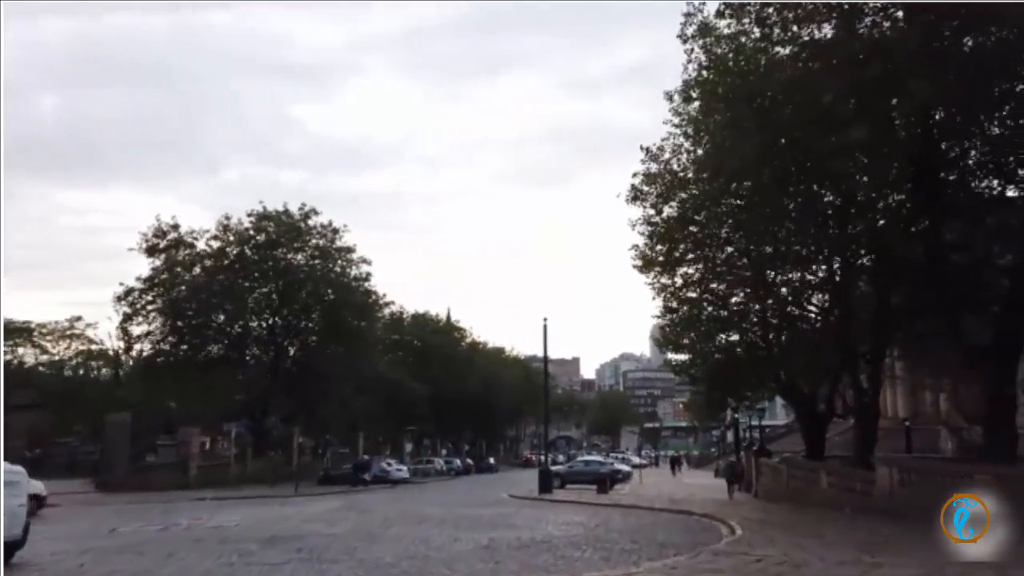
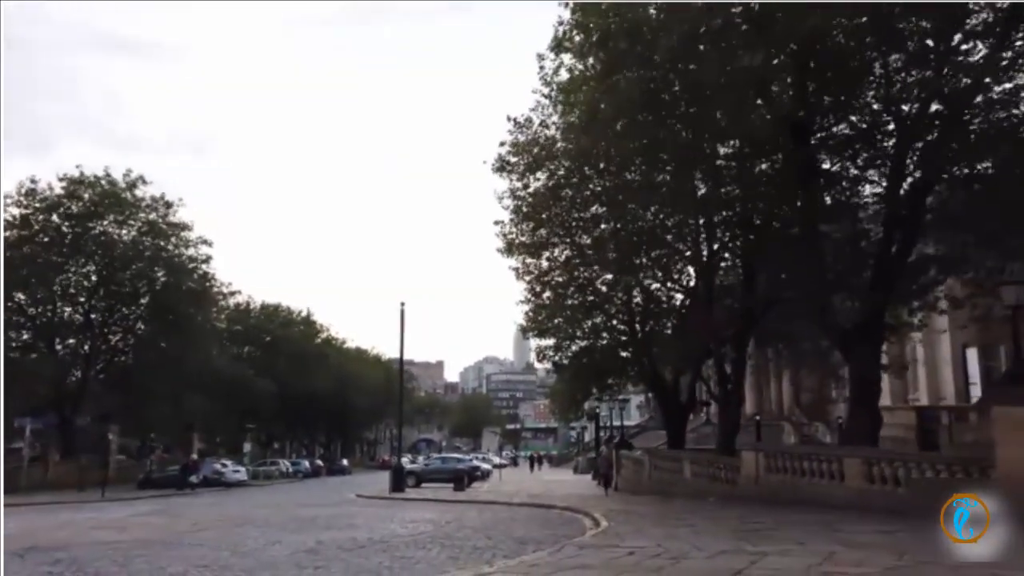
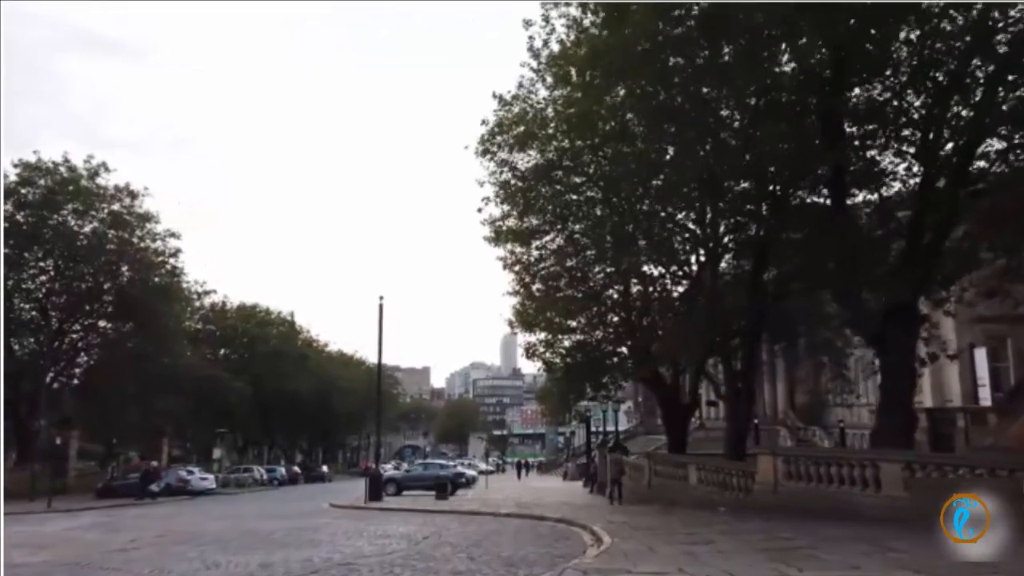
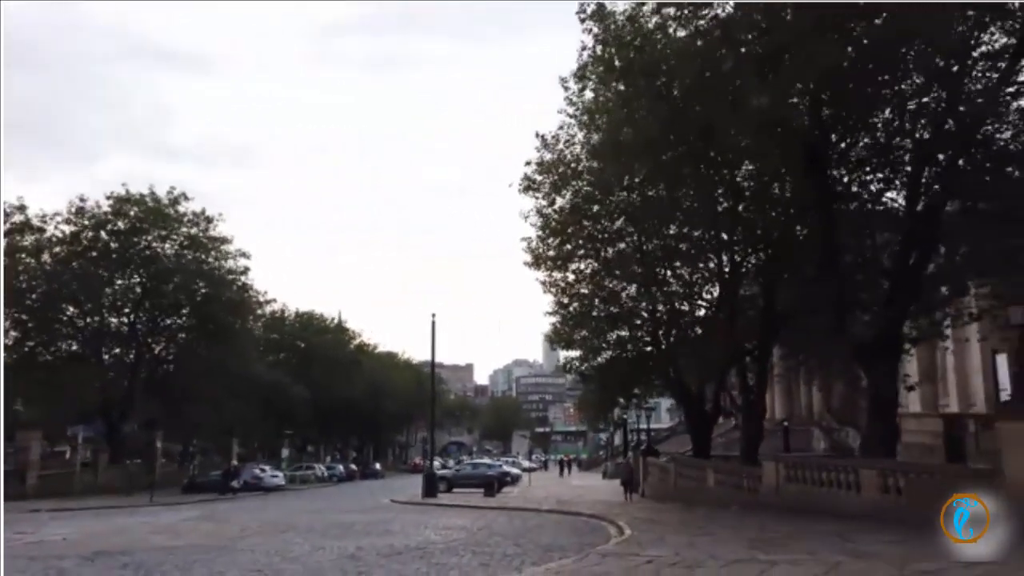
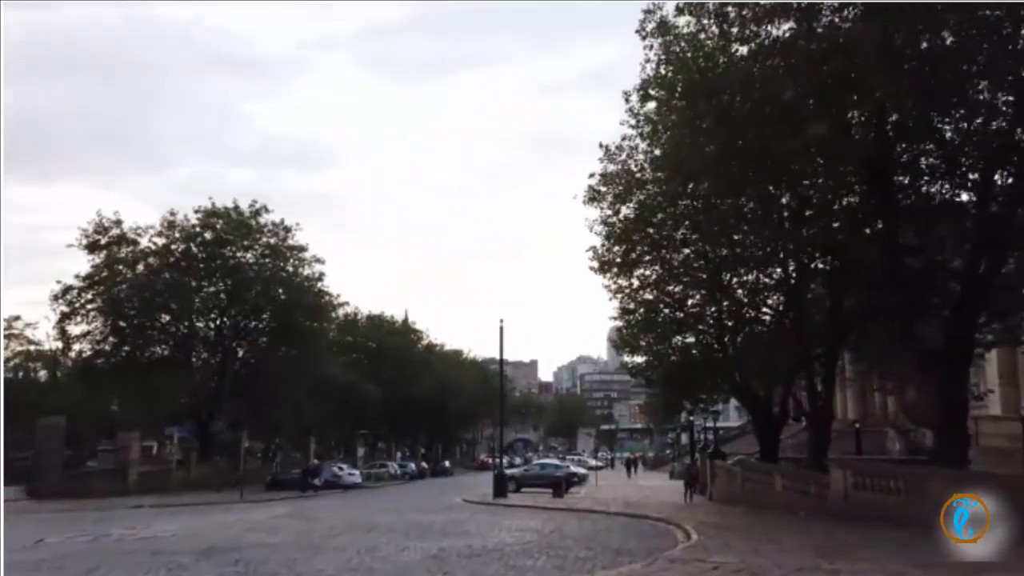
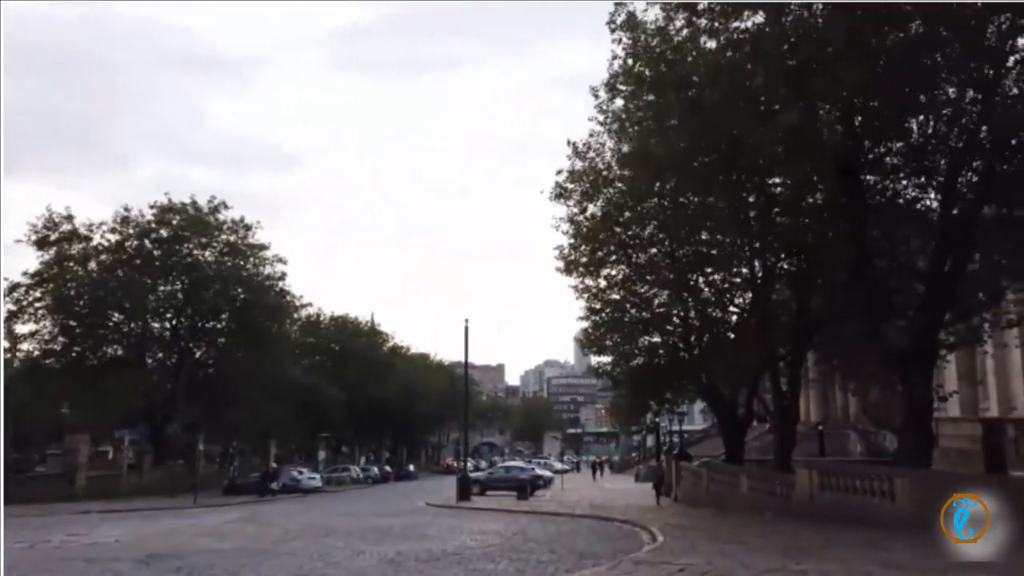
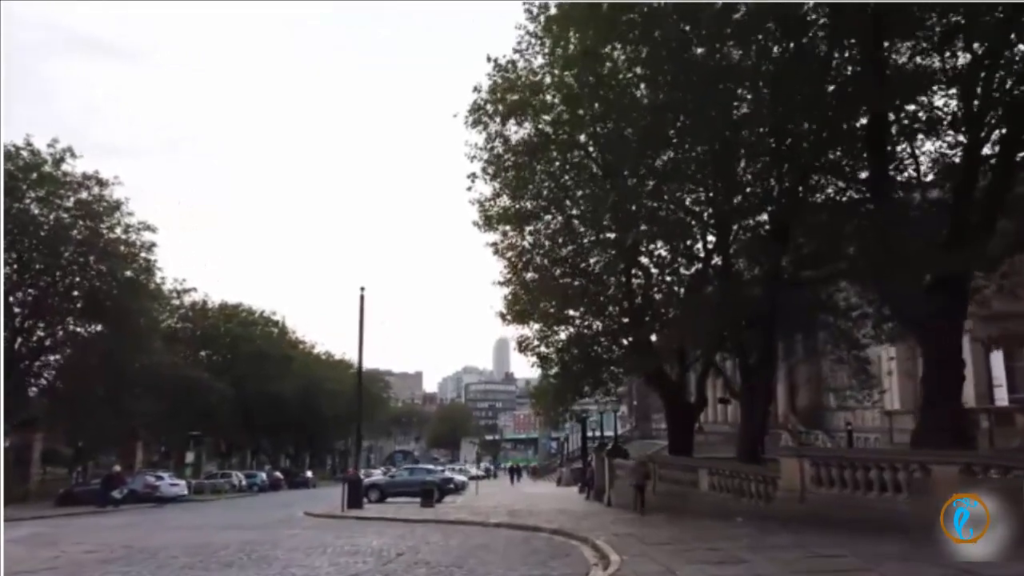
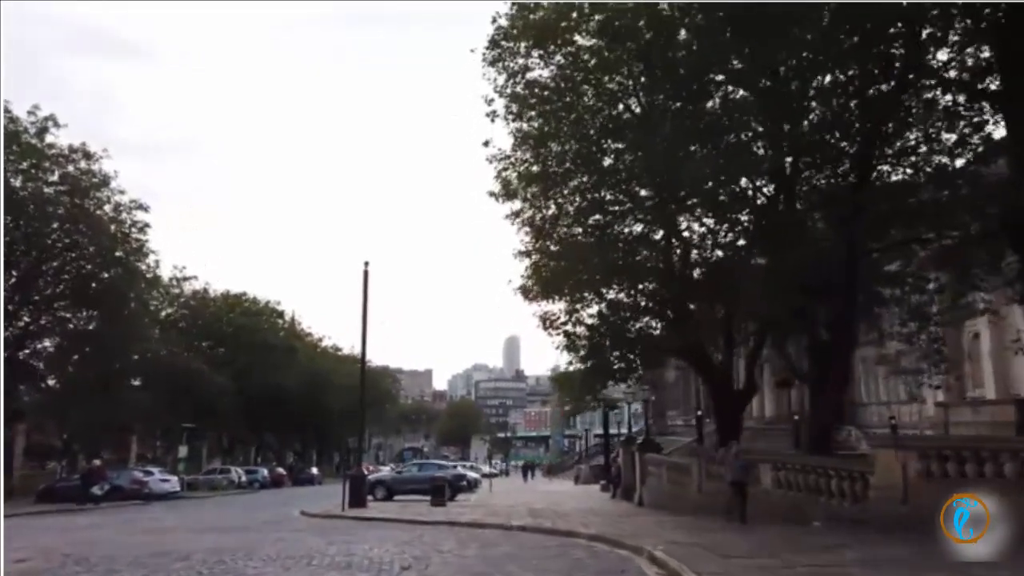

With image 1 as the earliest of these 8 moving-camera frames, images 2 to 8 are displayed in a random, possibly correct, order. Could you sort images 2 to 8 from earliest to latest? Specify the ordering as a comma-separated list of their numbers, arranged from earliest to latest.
5, 6, 4, 2, 3, 7, 8
